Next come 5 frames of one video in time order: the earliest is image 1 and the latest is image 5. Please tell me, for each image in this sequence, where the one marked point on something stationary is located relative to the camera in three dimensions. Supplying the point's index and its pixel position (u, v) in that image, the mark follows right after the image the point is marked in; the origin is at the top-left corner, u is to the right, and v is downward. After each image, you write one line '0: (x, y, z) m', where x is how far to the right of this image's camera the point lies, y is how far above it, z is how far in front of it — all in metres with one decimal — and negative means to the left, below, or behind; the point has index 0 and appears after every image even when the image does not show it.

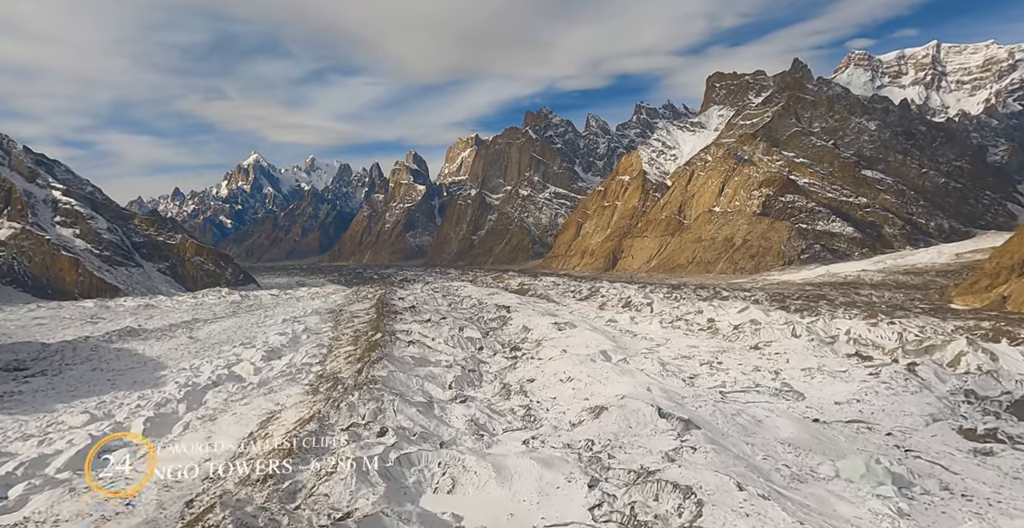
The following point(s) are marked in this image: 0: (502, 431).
0: (-0.2, -4.2, +14.6) m
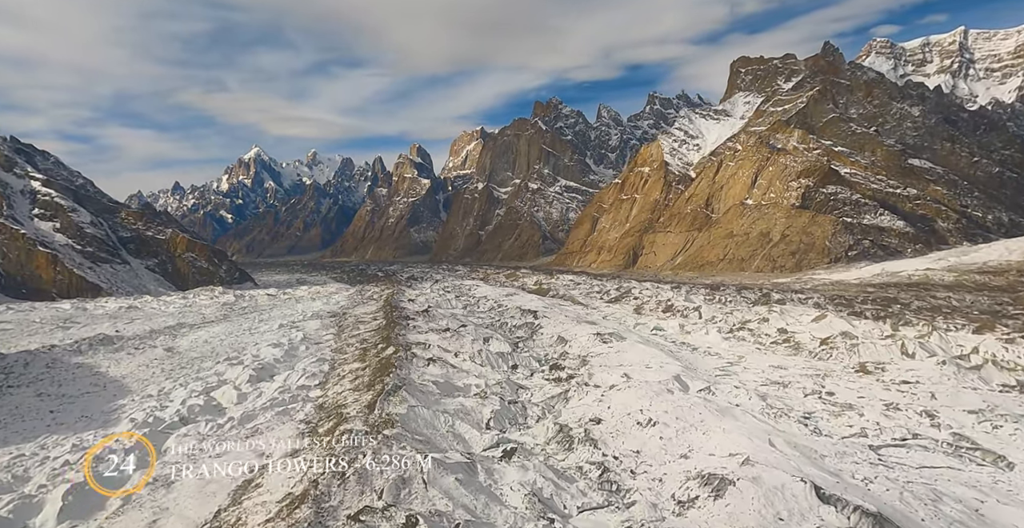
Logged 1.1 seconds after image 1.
0: (+1.2, -4.4, +10.1) m
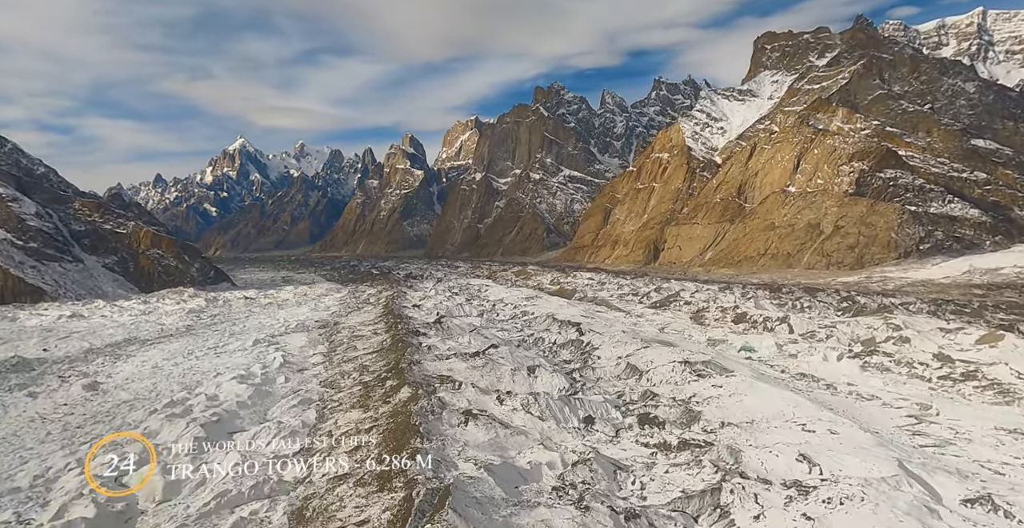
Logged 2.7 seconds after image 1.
0: (+3.2, -4.6, +3.3) m
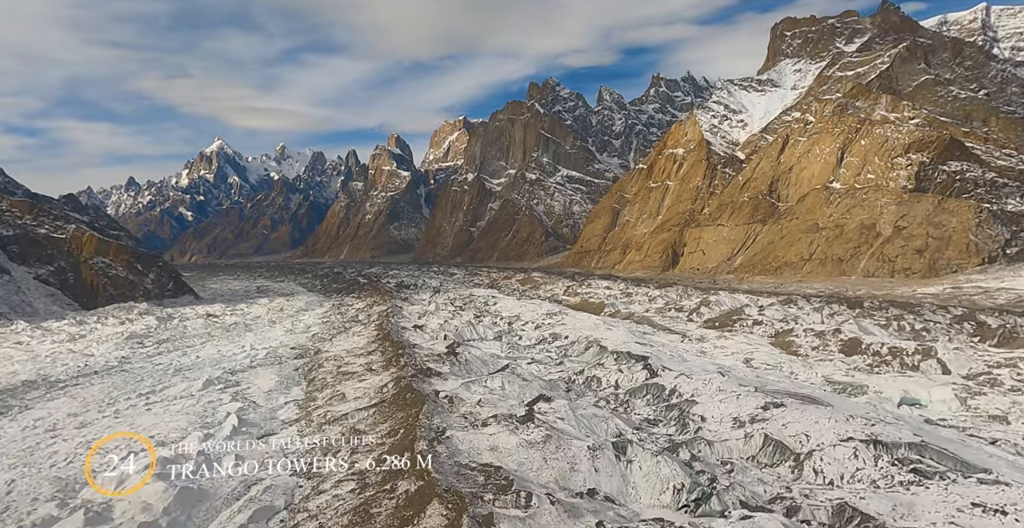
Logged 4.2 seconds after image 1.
0: (+5.2, -4.9, -3.6) m
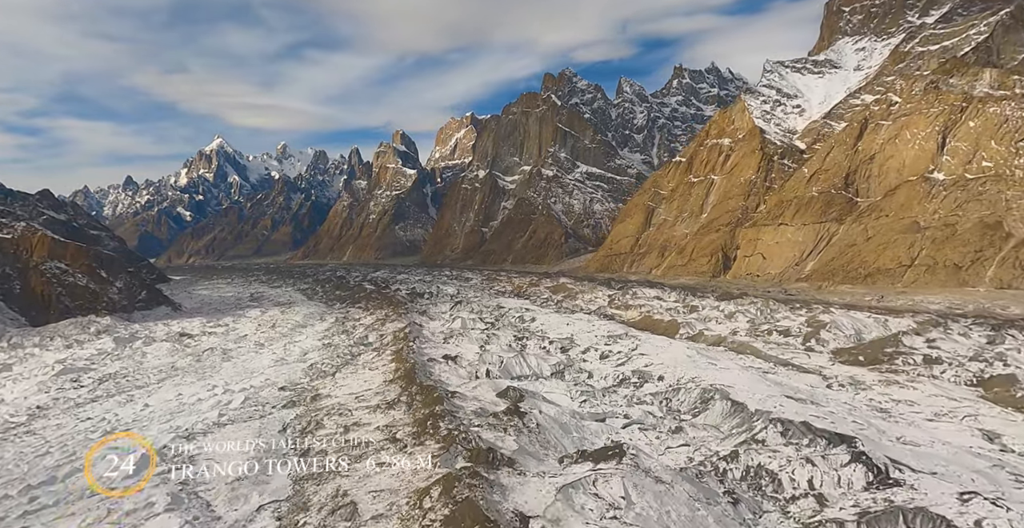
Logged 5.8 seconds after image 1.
0: (+7.6, -5.3, -11.5) m
